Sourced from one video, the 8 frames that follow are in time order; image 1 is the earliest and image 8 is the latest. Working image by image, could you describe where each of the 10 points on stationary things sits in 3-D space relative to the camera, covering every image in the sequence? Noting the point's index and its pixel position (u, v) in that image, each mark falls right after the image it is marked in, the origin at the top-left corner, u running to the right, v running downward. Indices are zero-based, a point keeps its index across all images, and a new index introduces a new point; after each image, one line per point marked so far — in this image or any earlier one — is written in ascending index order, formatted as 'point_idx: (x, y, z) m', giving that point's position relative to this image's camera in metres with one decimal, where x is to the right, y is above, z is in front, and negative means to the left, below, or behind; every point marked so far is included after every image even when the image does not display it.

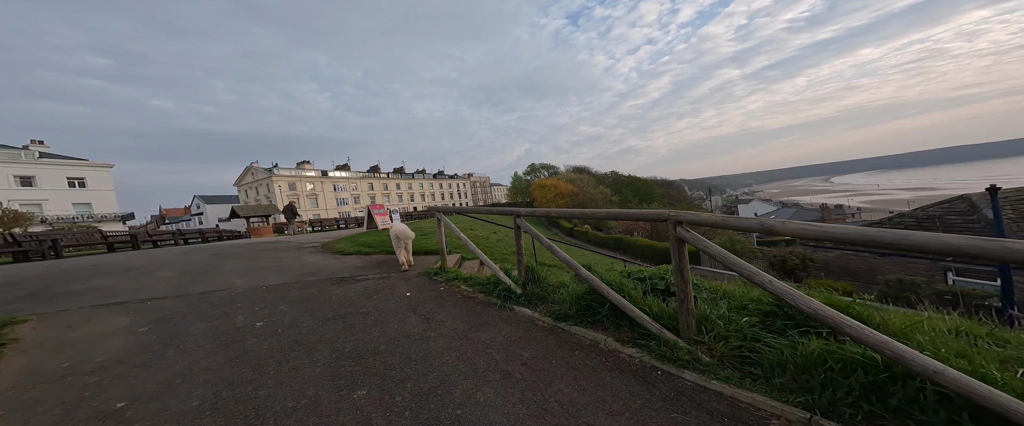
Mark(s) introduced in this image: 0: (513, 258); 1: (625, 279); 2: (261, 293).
0: (-0.2, -1.6, +10.1) m
1: (+1.4, -0.8, +3.5) m
2: (-4.4, -1.4, +5.0) m
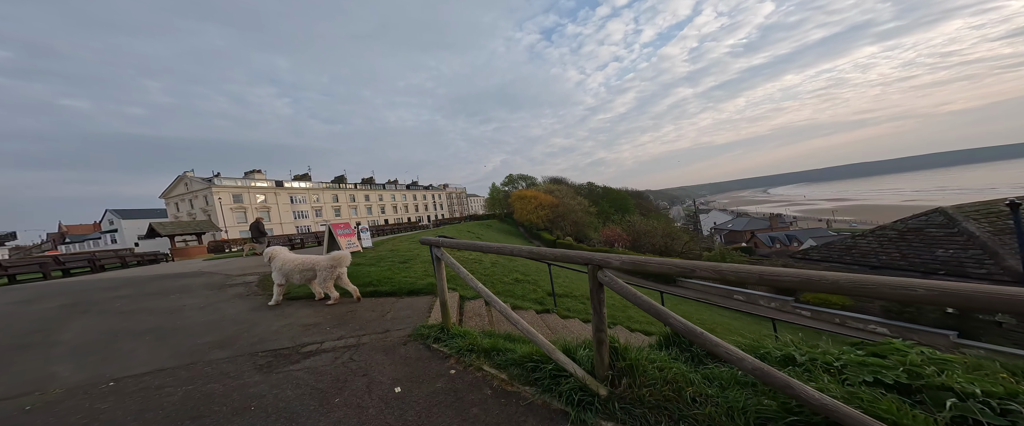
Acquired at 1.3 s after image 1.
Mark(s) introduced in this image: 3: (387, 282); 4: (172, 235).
0: (-0.1, -2.1, +8.2) m
1: (+2.1, -1.1, +1.8) m
2: (-3.8, -1.8, +2.6) m
3: (-2.8, -1.6, +6.5) m
4: (-20.7, -1.4, +17.4) m
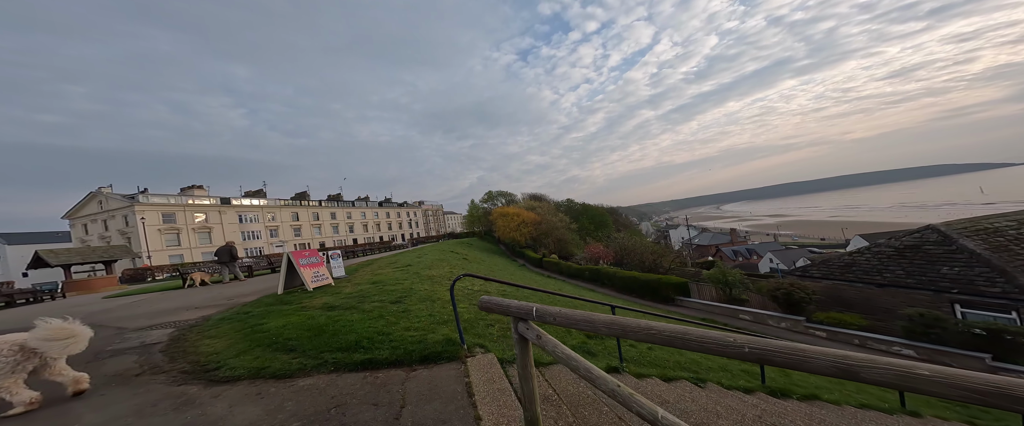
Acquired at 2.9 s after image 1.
0: (+0.6, -2.5, +6.3) m
1: (+3.4, -1.1, +0.2) m
2: (-2.5, -1.9, +0.4) m
3: (-2.0, -2.0, +4.4) m
4: (-20.9, -2.5, +13.5) m
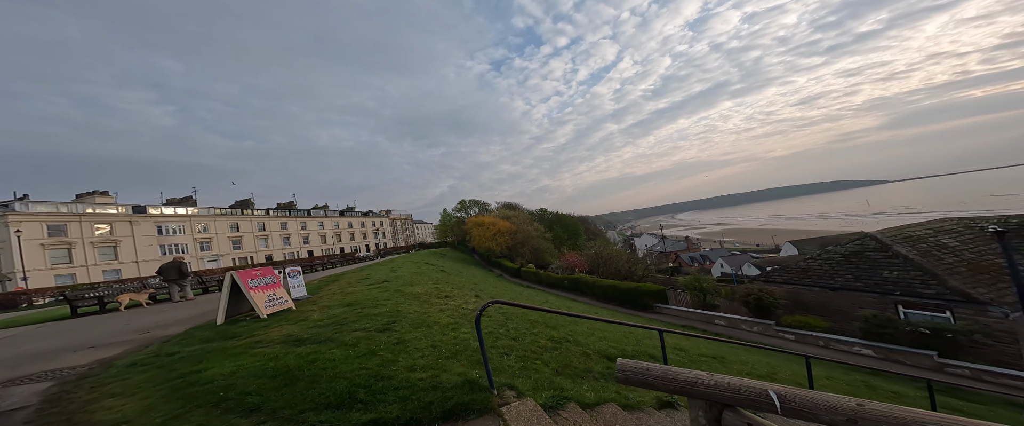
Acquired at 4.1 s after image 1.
0: (+0.8, -2.7, +5.5) m
1: (+4.3, -1.1, -0.2) m
2: (-1.6, -1.9, -0.6) m
3: (-1.5, -2.1, +3.4) m
4: (-21.2, -2.9, +10.4) m
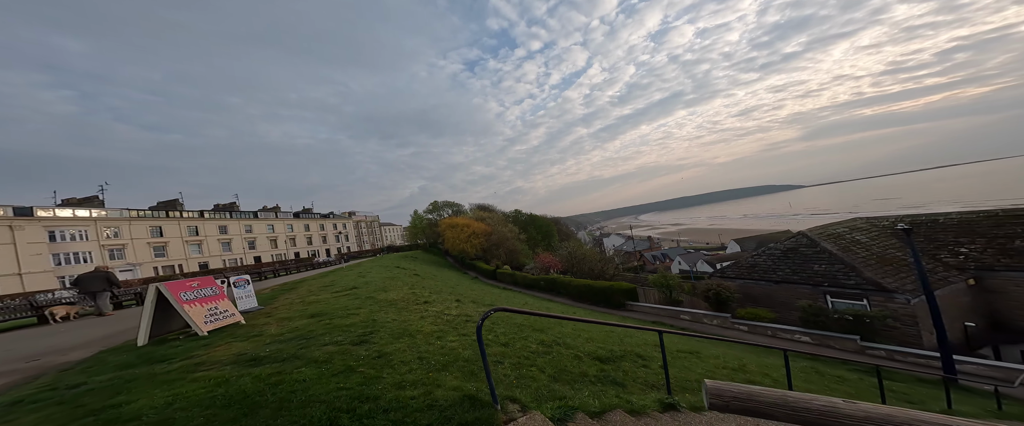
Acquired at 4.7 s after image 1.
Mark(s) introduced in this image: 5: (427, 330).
0: (+0.7, -2.7, +5.3) m
1: (+4.7, -1.0, 0.0) m
2: (-1.2, -1.8, -1.0) m
3: (-1.4, -2.1, +3.0) m
4: (-21.8, -3.0, +8.0) m
5: (-1.9, -2.6, +6.4) m
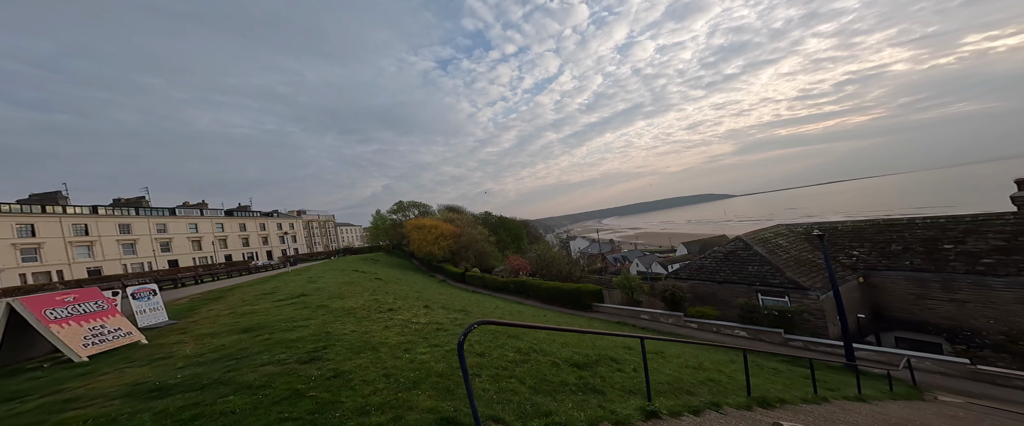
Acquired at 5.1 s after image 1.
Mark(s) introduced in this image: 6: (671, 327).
0: (+0.3, -2.8, +5.1) m
1: (+4.9, -1.1, +0.3) m
2: (-0.9, -1.8, -1.3) m
3: (-1.6, -2.1, +2.6) m
4: (-22.3, -2.7, +5.3) m
5: (-2.4, -2.6, +5.9) m
6: (+10.2, -7.0, +17.5) m
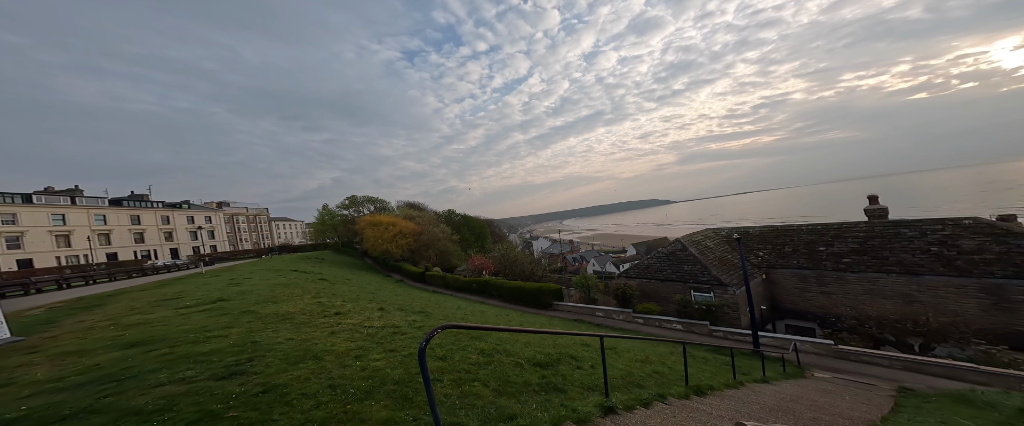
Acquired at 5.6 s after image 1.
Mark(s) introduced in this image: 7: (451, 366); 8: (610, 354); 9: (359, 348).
0: (-0.4, -2.7, +5.0) m
1: (+4.8, -1.2, +0.8) m
2: (-0.7, -1.8, -1.5) m
3: (-1.9, -2.0, +2.3) m
4: (-22.8, -2.0, +2.4) m
5: (-3.2, -2.5, +5.4) m
6: (+7.8, -7.2, +18.5) m
7: (-1.1, -2.6, +4.9) m
8: (+3.3, -4.7, +9.4) m
9: (-3.0, -2.6, +5.5) m
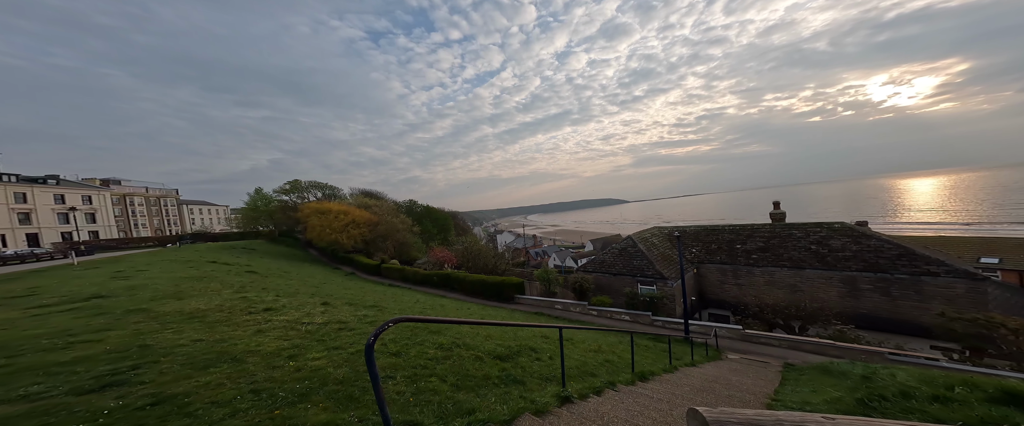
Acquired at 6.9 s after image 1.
0: (-1.1, -2.6, +4.9) m
1: (+4.6, -1.4, +1.3) m
2: (-0.6, -1.8, -1.7) m
3: (-2.2, -1.9, +2.0) m
4: (-23.1, -1.2, -0.5) m
5: (-3.9, -2.3, +5.0) m
6: (+5.1, -7.0, +19.4) m
7: (-1.8, -2.5, +4.7) m
8: (+1.9, -4.5, +9.7) m
9: (-3.7, -2.3, +5.1) m
